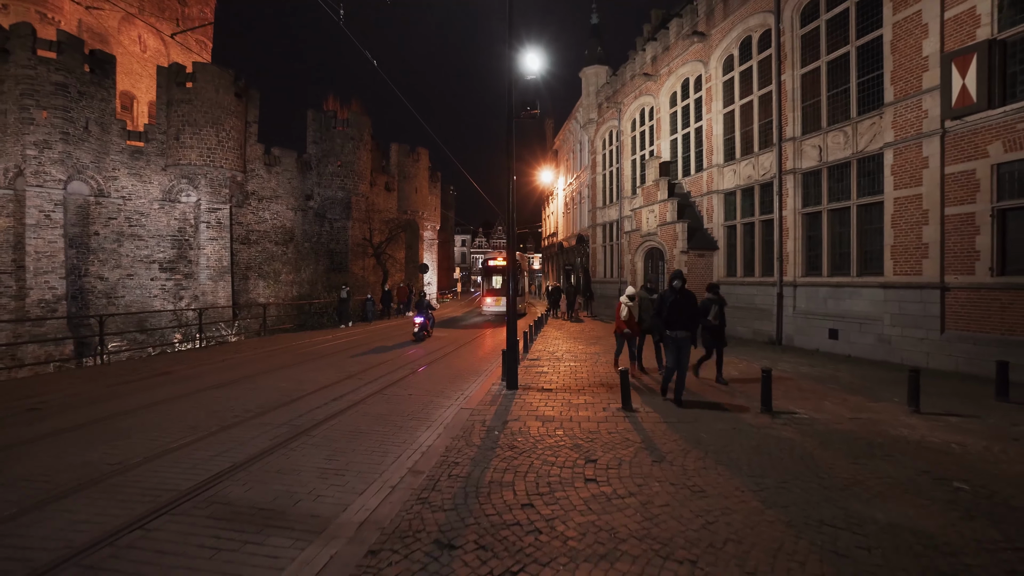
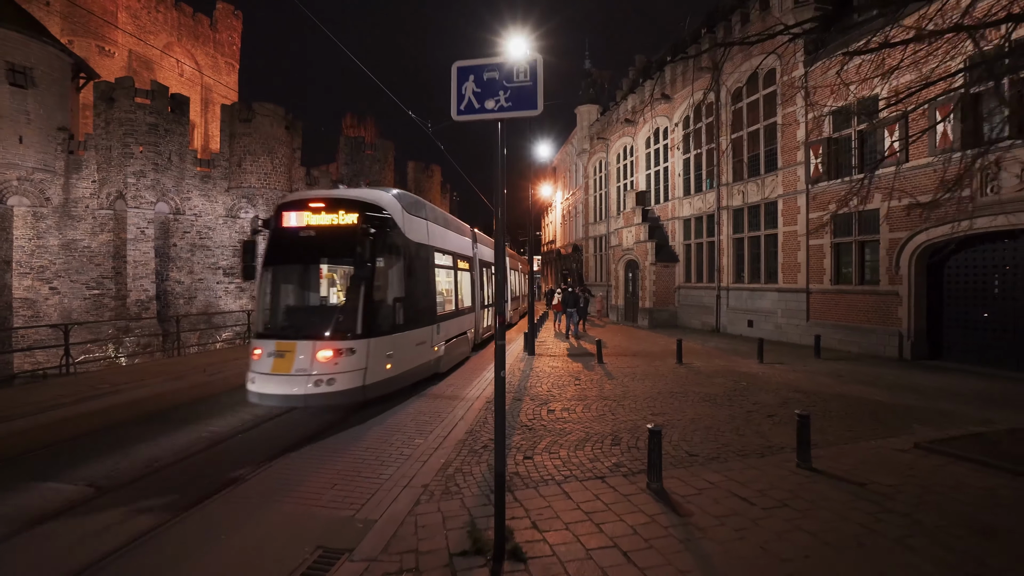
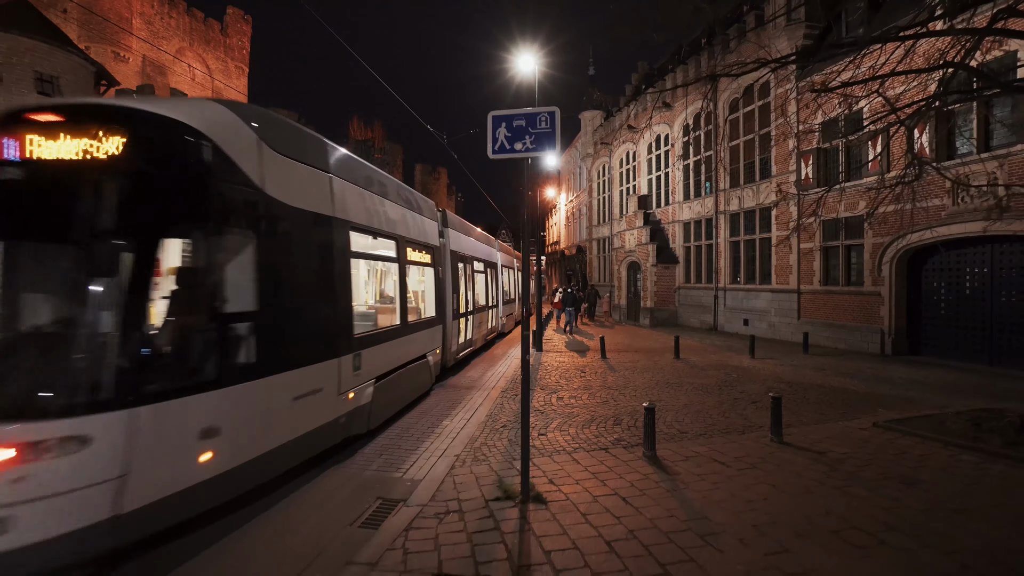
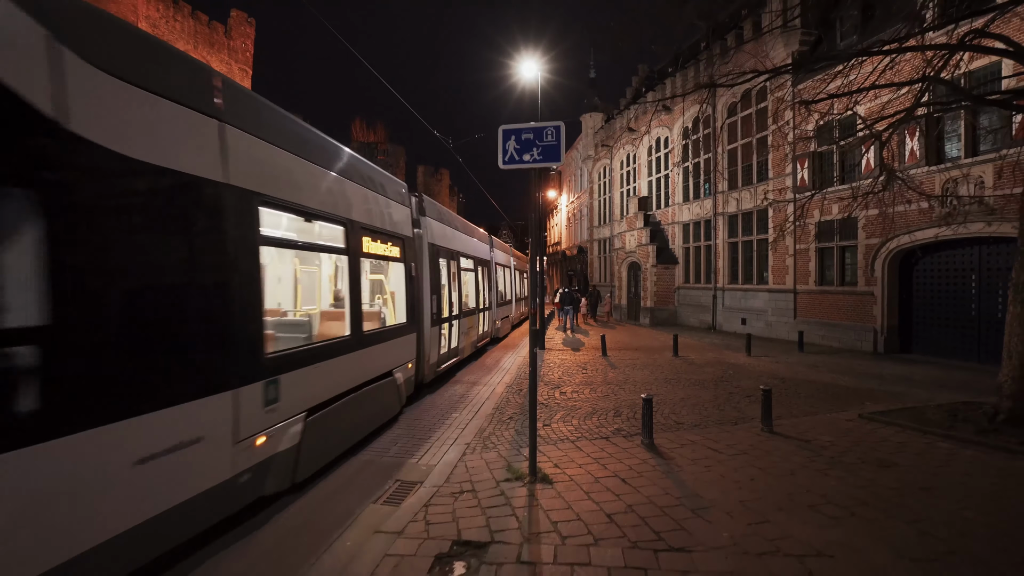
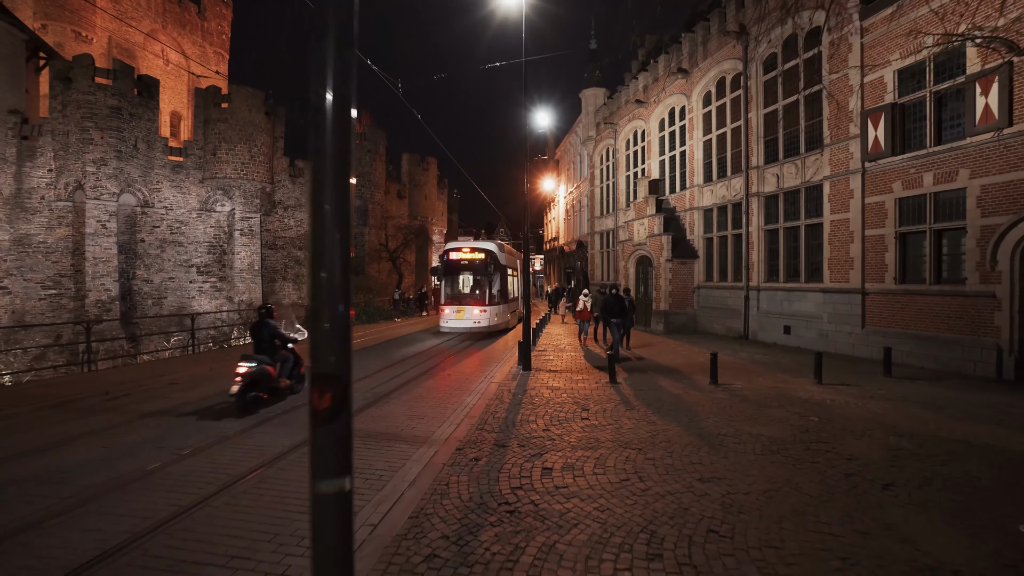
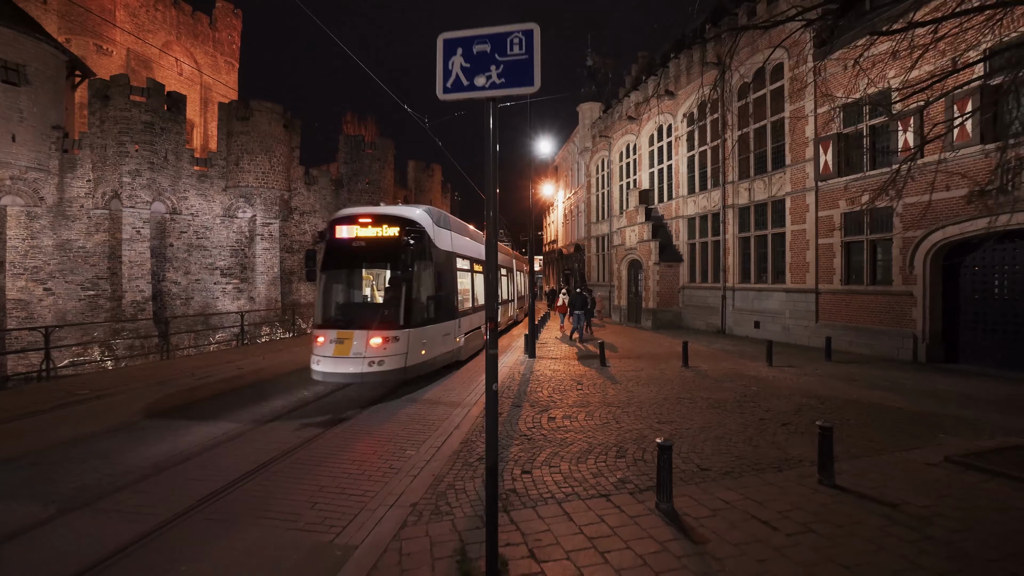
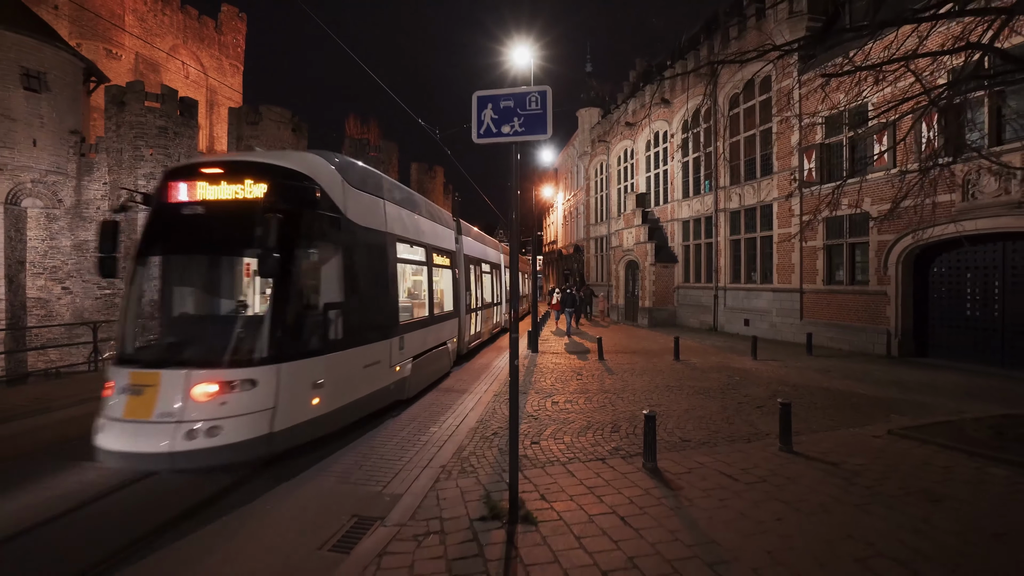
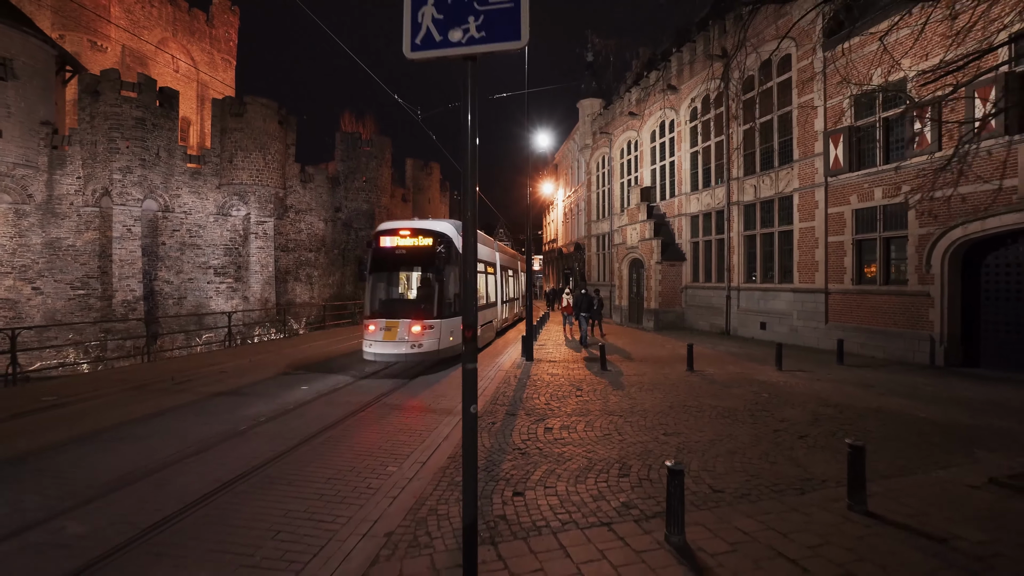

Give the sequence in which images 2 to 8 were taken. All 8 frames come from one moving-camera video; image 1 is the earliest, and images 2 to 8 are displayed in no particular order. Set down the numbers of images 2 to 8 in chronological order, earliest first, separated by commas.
5, 8, 6, 2, 7, 3, 4
